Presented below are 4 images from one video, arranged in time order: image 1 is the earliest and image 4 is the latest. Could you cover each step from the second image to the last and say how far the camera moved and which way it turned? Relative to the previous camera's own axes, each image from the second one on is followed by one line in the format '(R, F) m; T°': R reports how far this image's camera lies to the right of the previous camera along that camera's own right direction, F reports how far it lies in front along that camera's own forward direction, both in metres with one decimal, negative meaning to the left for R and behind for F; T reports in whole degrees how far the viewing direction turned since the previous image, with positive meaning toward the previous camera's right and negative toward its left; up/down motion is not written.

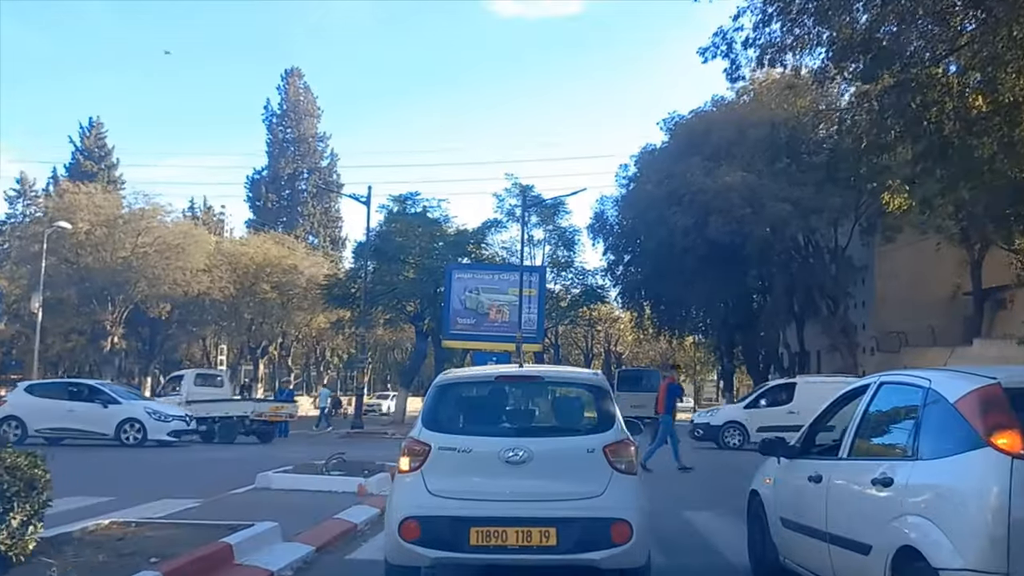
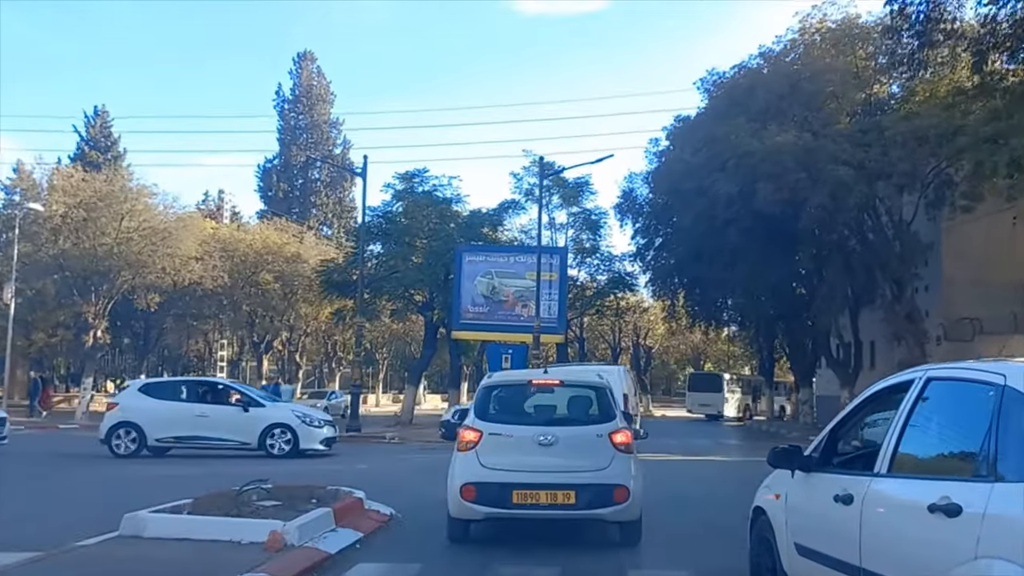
(+0.2, +3.8) m; -1°
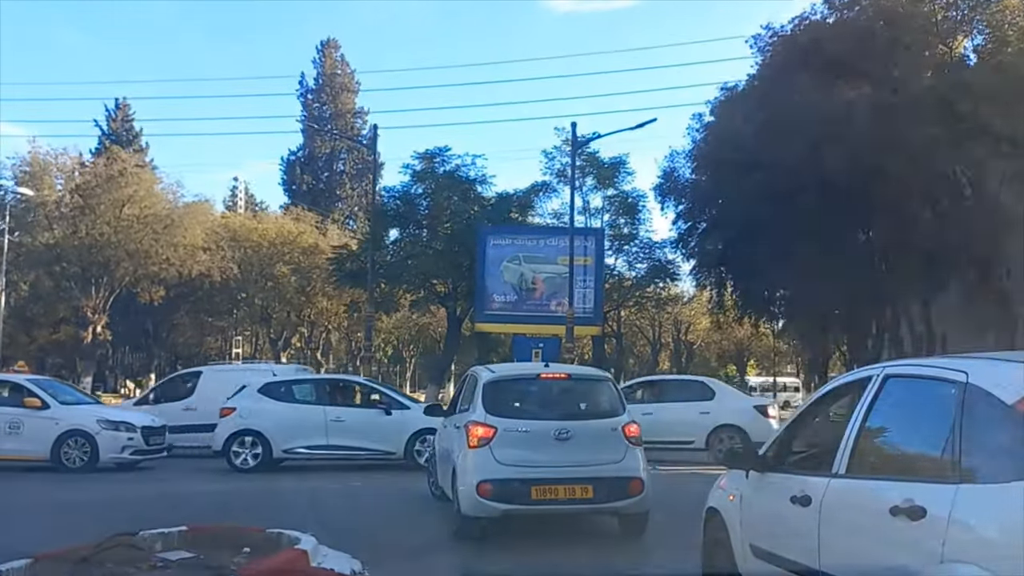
(+0.1, +3.1) m; -2°
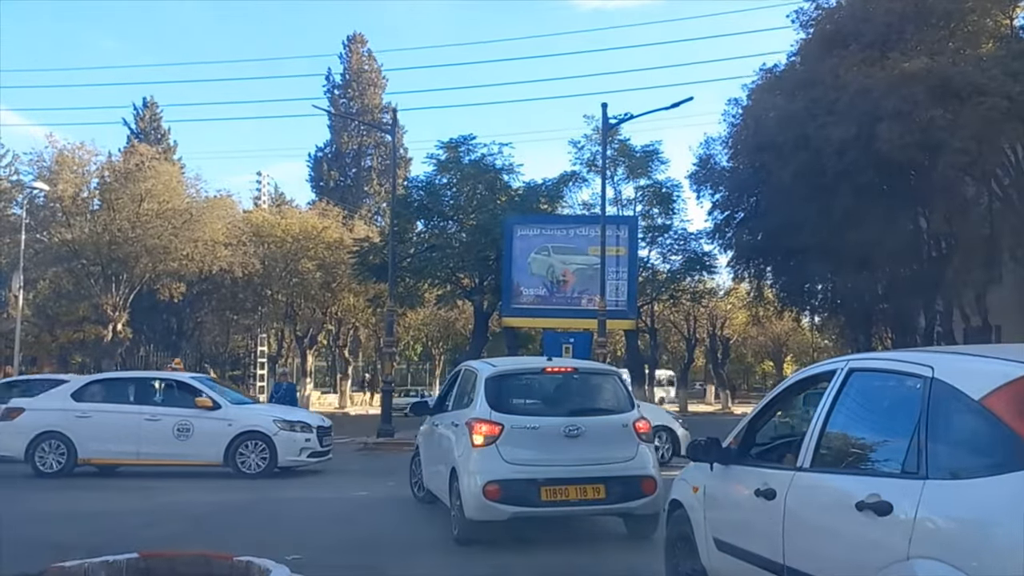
(+0.1, +1.2) m; -2°
